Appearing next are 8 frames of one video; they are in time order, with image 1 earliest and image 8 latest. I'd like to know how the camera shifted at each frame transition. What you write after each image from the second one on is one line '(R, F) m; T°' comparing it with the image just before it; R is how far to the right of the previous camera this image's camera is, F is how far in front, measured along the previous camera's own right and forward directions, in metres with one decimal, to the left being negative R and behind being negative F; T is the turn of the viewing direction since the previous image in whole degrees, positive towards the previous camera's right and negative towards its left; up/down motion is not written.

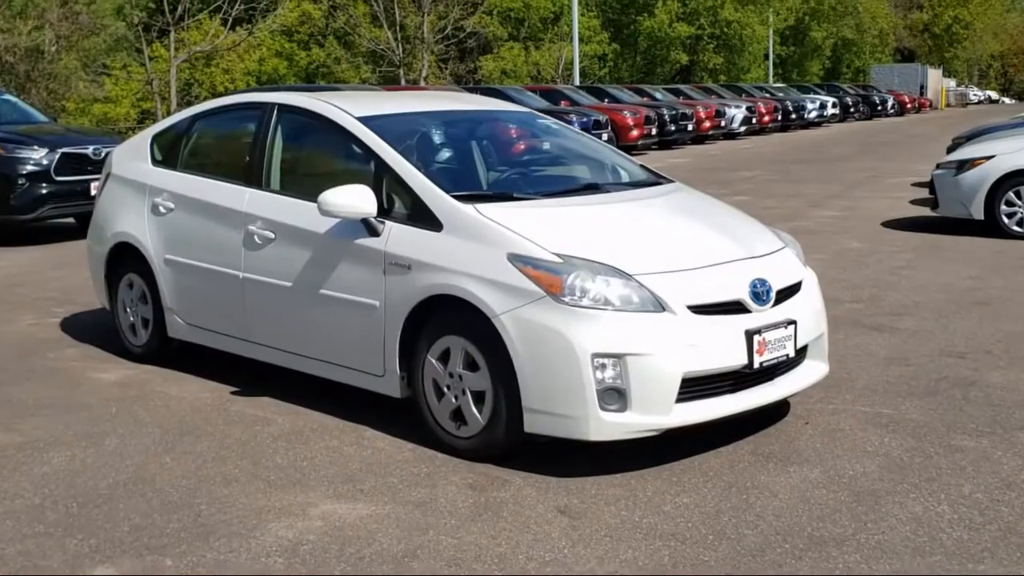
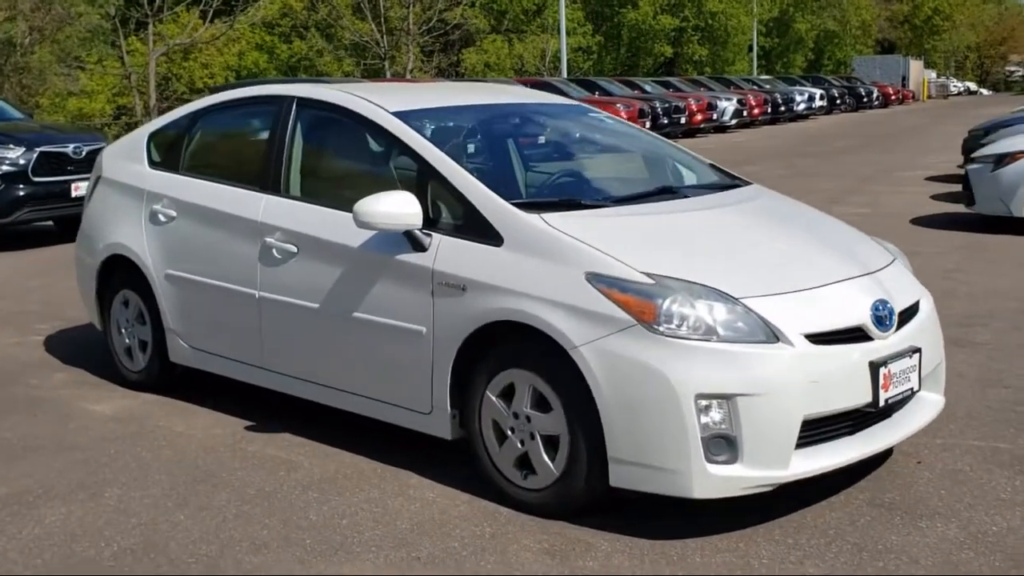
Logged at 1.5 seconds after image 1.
(-0.4, +0.8) m; +1°
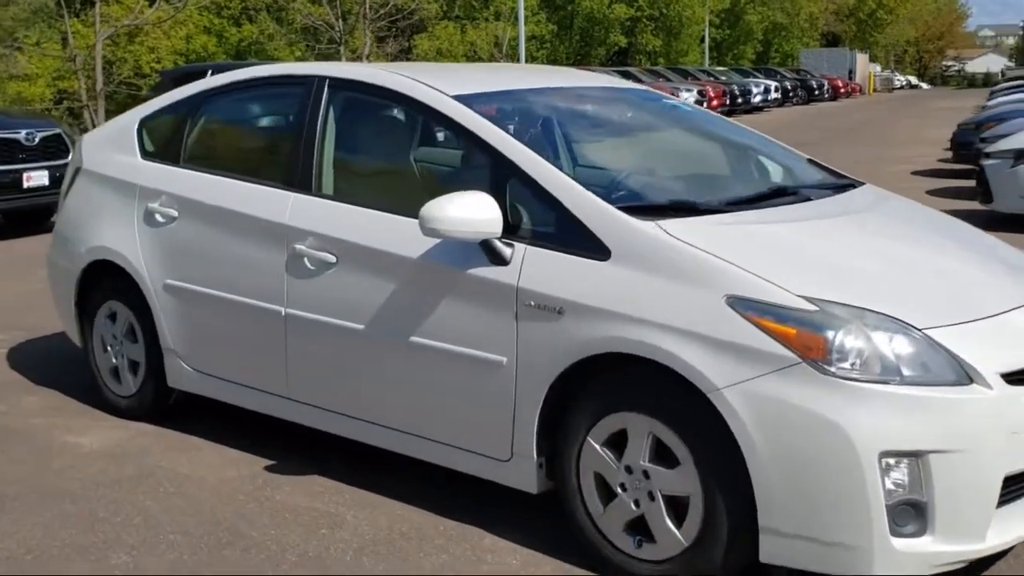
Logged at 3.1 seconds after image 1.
(-0.5, +0.9) m; +3°
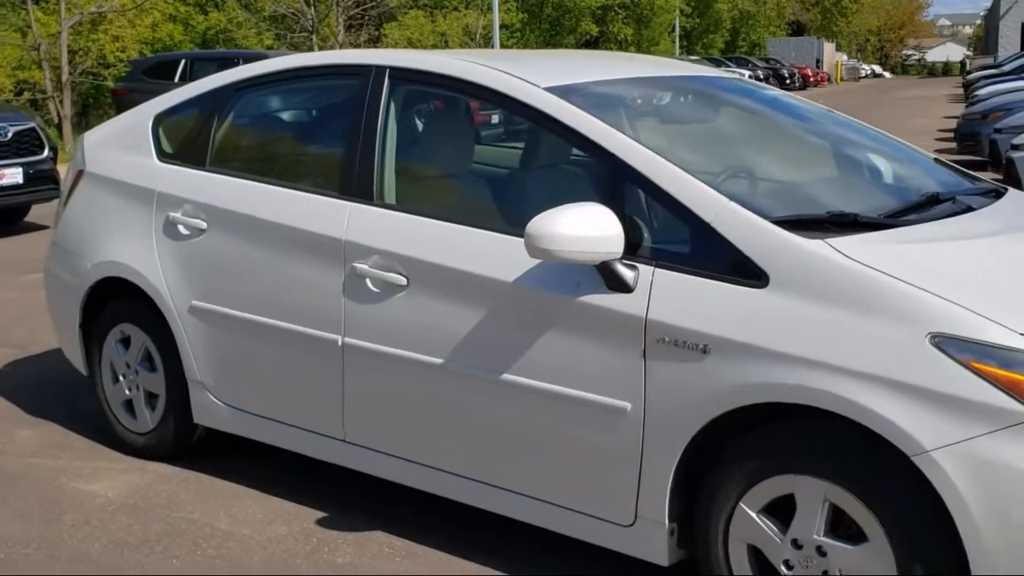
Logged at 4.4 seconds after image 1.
(-0.5, +0.7) m; +2°
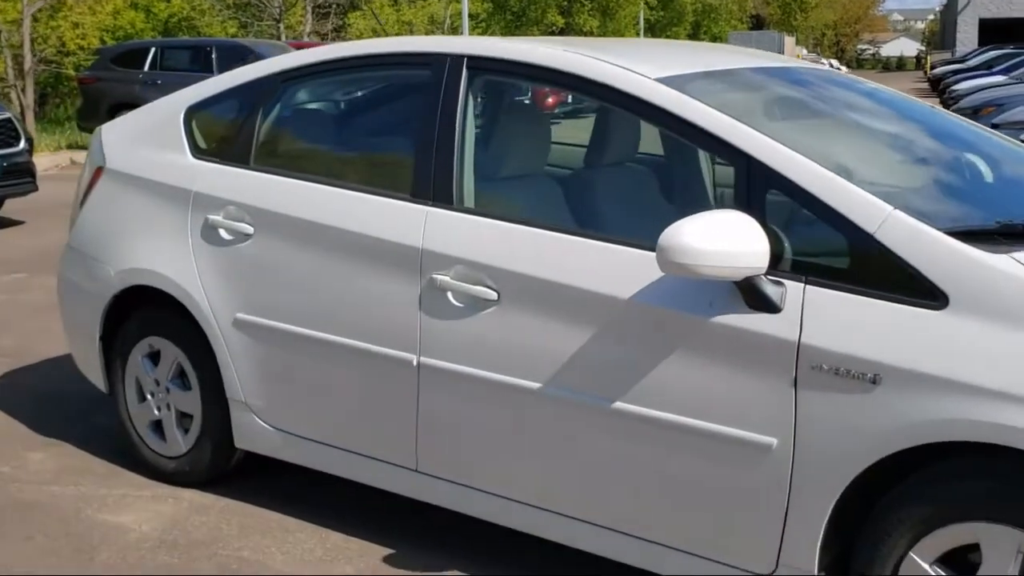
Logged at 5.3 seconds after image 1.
(-0.4, +0.4) m; +2°
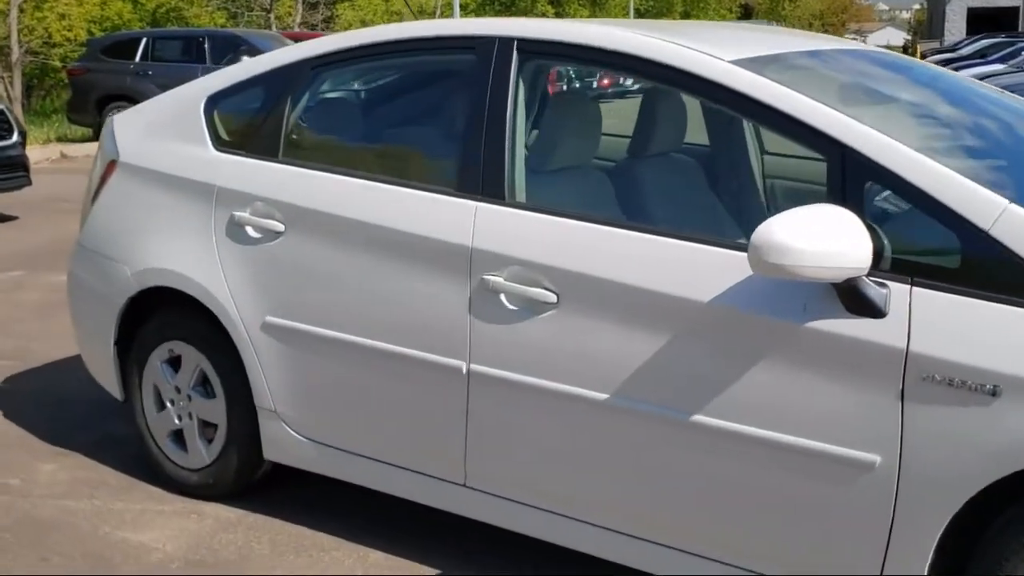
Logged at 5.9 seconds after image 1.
(-0.2, +0.3) m; +1°
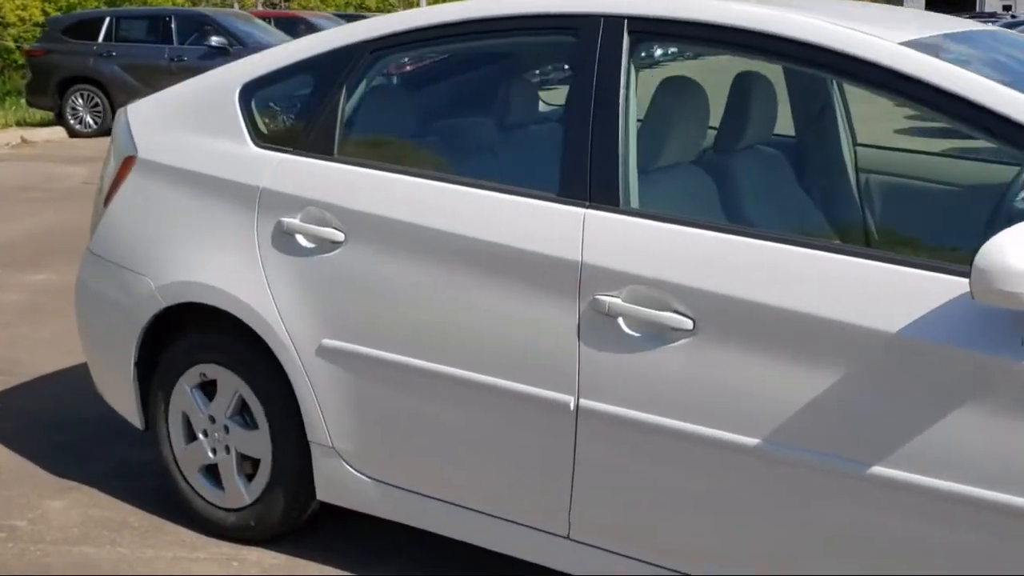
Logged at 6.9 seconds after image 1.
(-0.4, +0.5) m; +2°
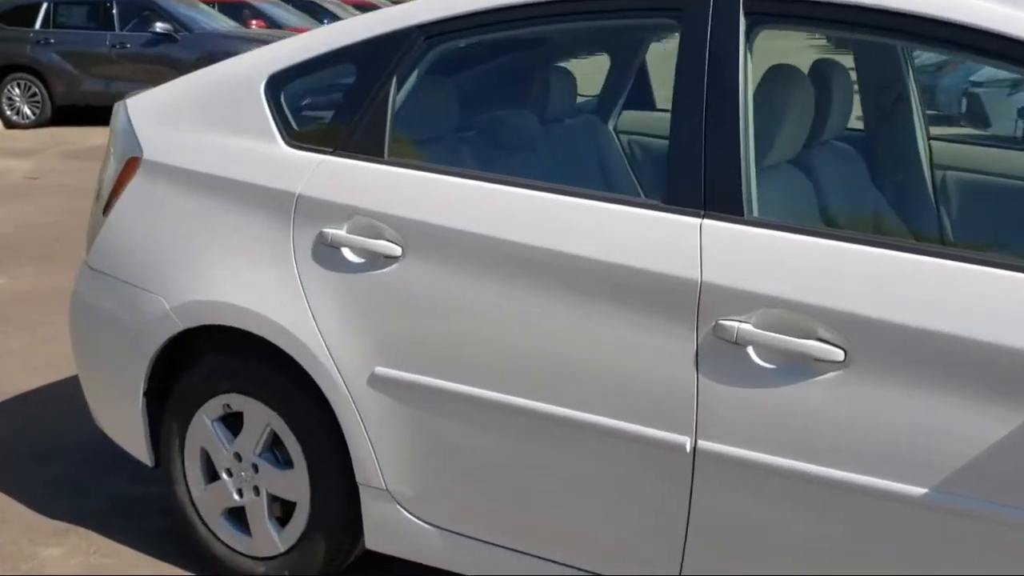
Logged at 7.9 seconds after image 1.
(-0.4, +0.4) m; +3°
